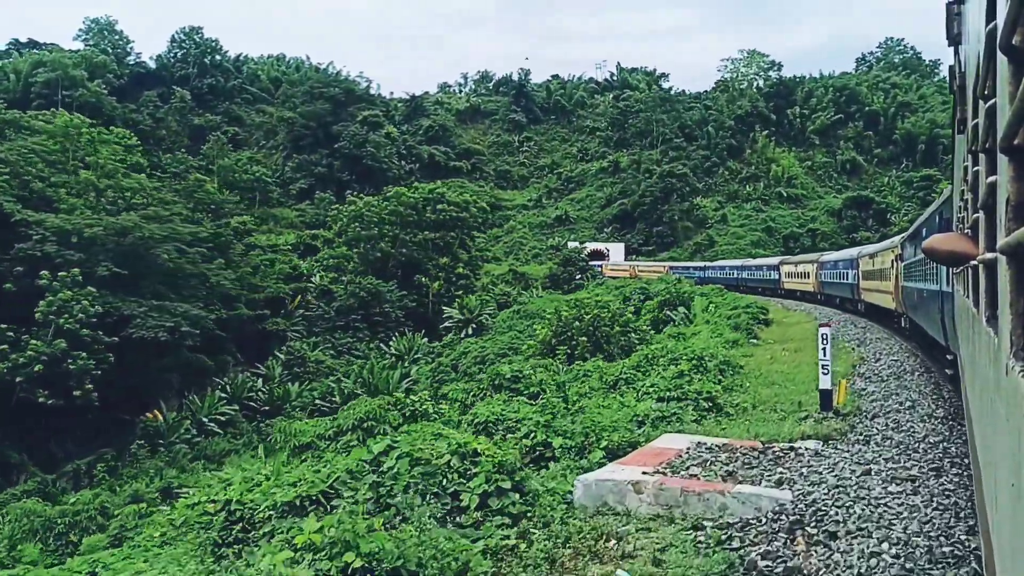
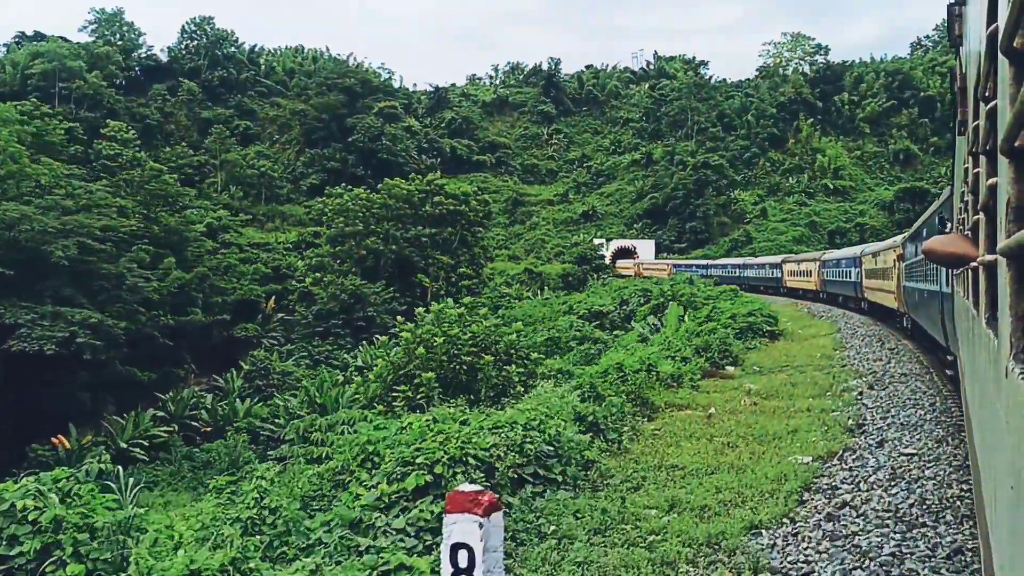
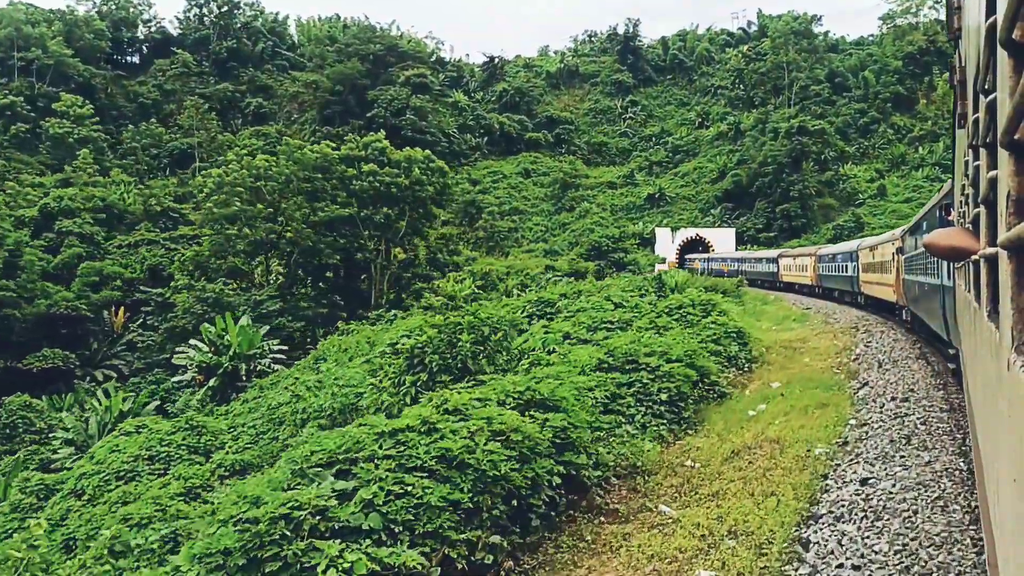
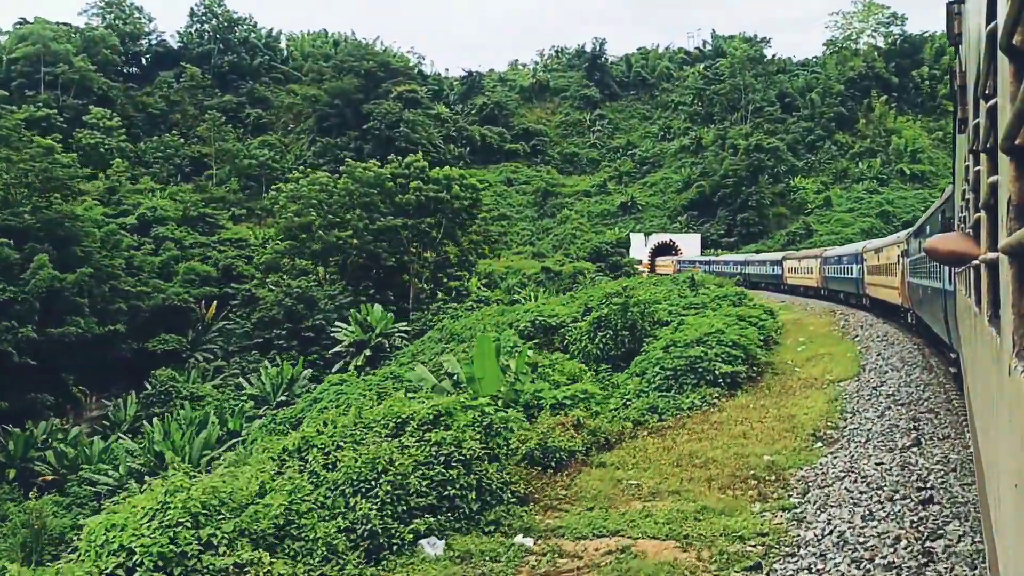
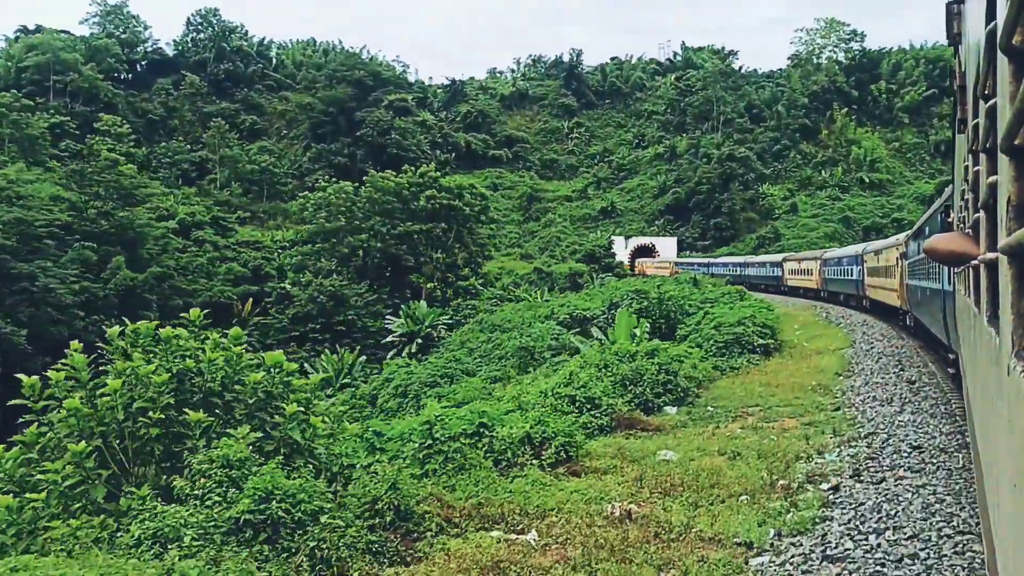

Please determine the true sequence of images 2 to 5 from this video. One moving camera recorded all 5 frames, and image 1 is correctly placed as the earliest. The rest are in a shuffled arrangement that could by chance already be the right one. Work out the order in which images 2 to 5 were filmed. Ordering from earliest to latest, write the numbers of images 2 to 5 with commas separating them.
2, 5, 4, 3
